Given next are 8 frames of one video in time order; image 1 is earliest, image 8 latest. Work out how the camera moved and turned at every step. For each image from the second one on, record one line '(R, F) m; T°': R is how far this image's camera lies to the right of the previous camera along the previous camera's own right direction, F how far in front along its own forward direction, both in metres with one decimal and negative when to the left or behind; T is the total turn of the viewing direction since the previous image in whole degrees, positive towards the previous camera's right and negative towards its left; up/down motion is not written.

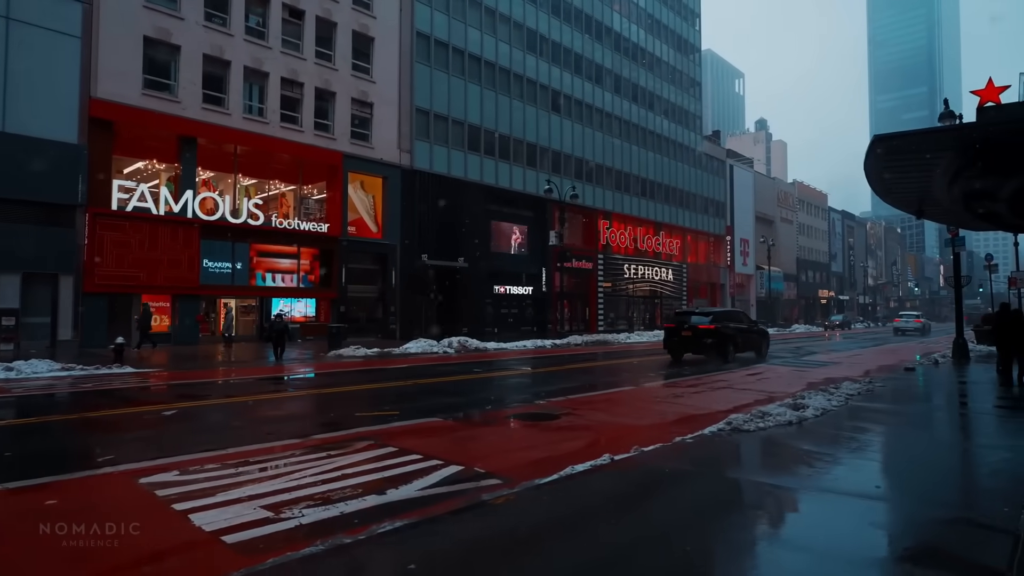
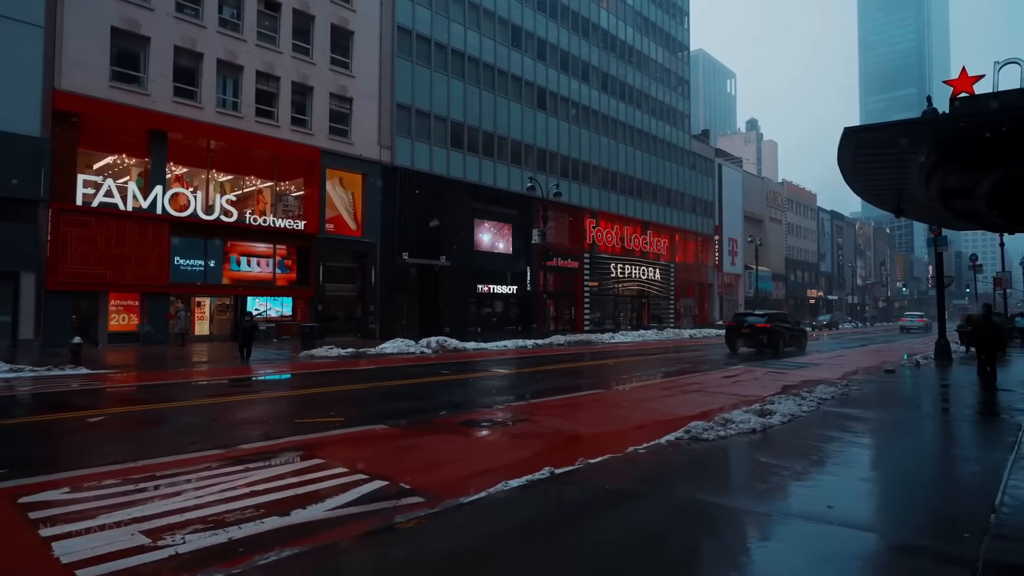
(+0.6, +0.5) m; +1°
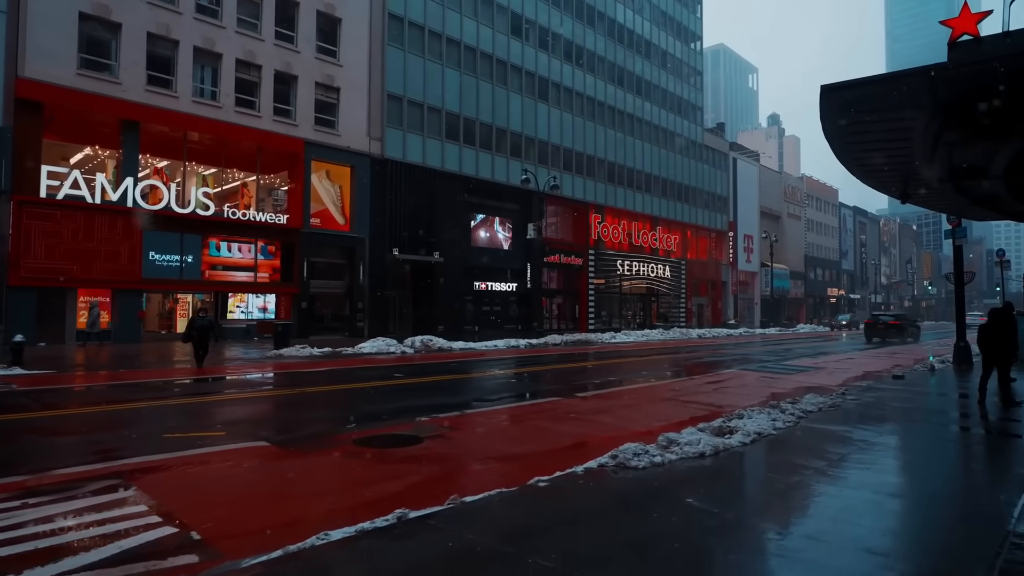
(+1.4, +1.5) m; -2°
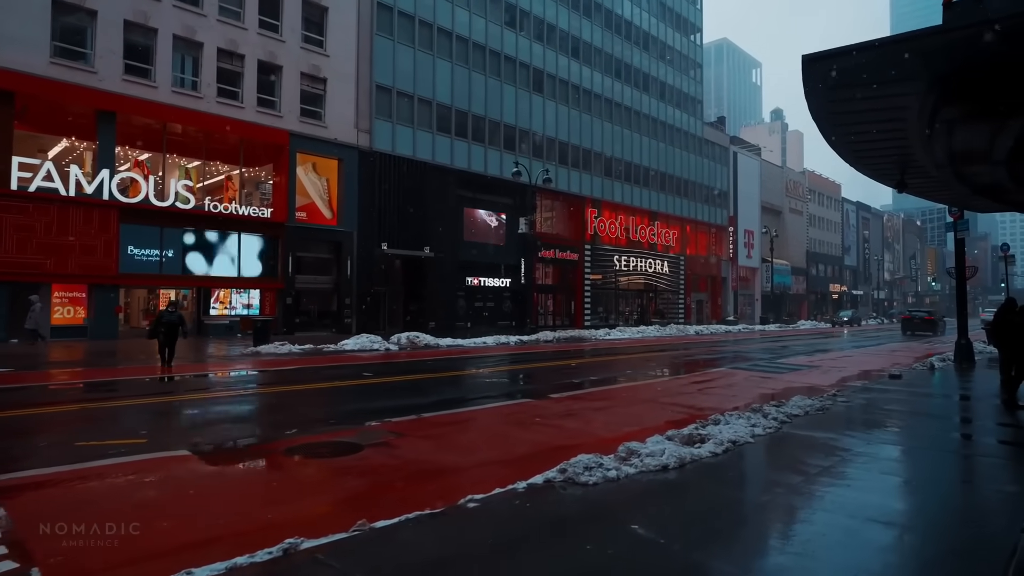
(+0.6, +0.7) m; 0°
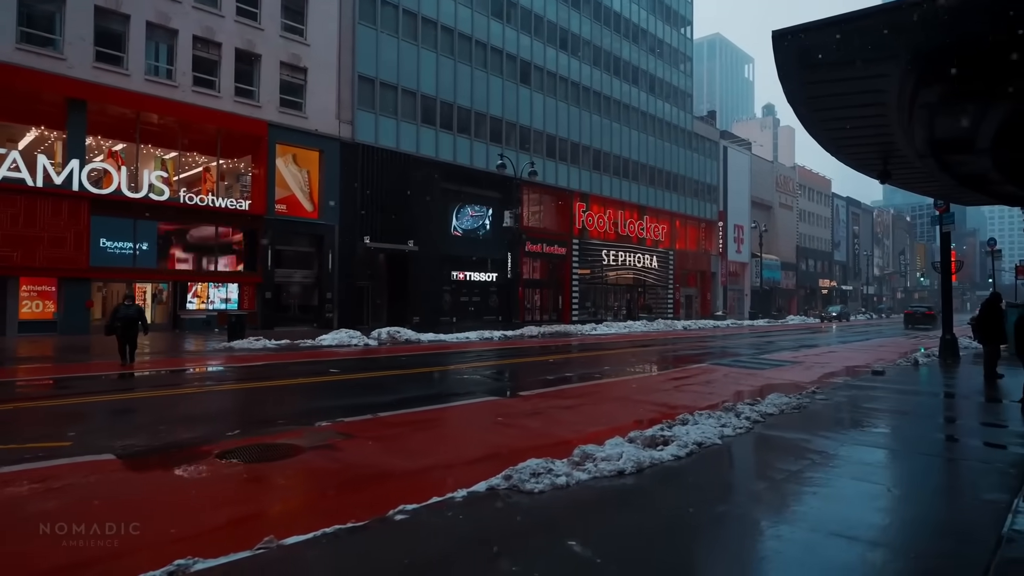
(+0.4, +0.4) m; +1°
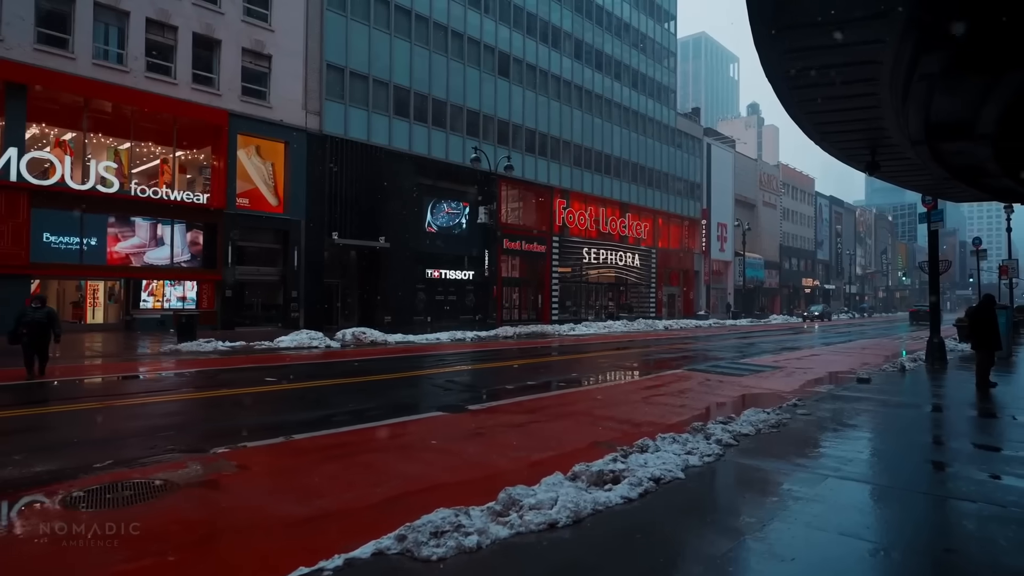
(+0.6, +1.2) m; +1°
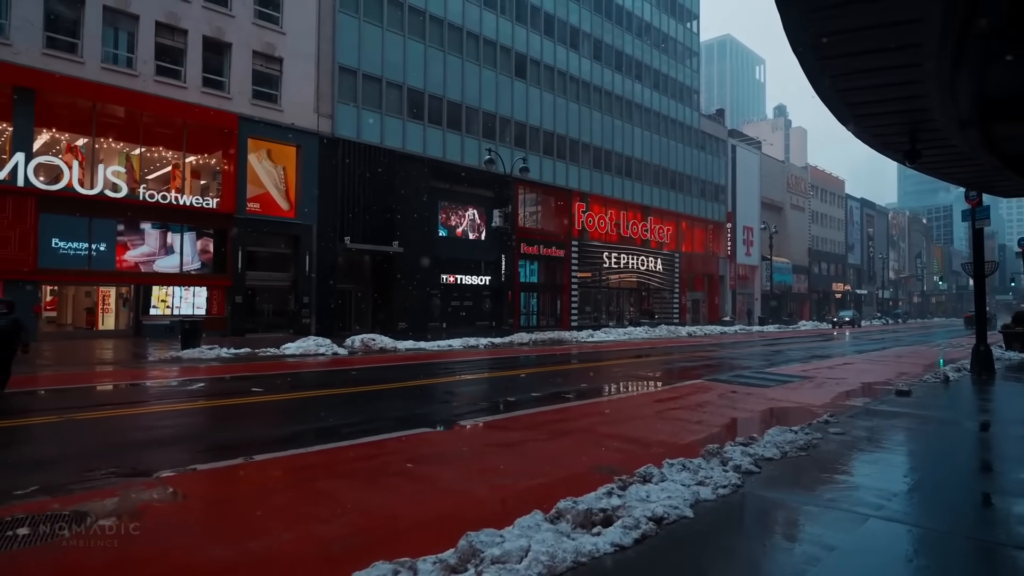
(+0.4, +0.9) m; -2°
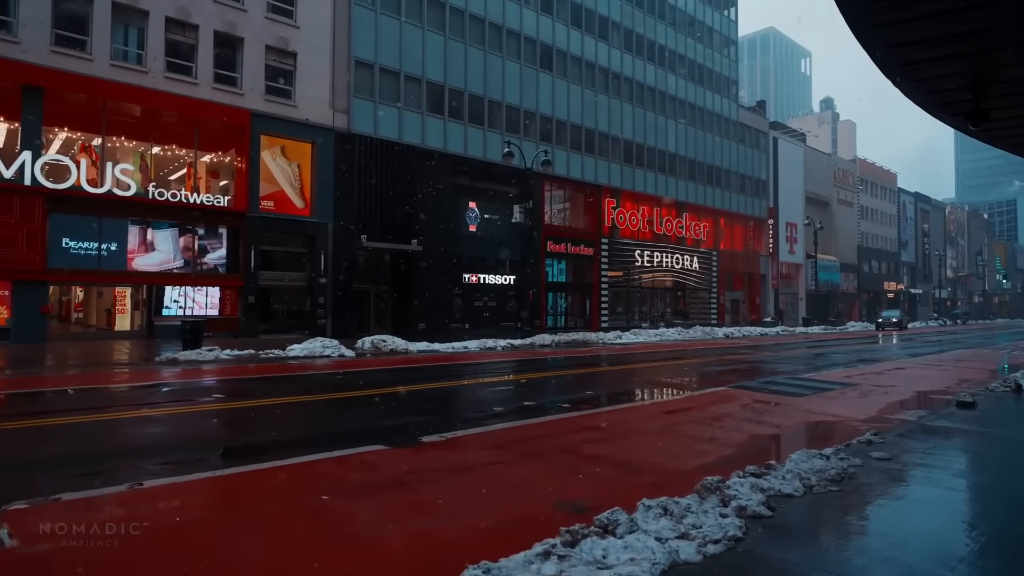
(+0.9, +1.4) m; -4°
